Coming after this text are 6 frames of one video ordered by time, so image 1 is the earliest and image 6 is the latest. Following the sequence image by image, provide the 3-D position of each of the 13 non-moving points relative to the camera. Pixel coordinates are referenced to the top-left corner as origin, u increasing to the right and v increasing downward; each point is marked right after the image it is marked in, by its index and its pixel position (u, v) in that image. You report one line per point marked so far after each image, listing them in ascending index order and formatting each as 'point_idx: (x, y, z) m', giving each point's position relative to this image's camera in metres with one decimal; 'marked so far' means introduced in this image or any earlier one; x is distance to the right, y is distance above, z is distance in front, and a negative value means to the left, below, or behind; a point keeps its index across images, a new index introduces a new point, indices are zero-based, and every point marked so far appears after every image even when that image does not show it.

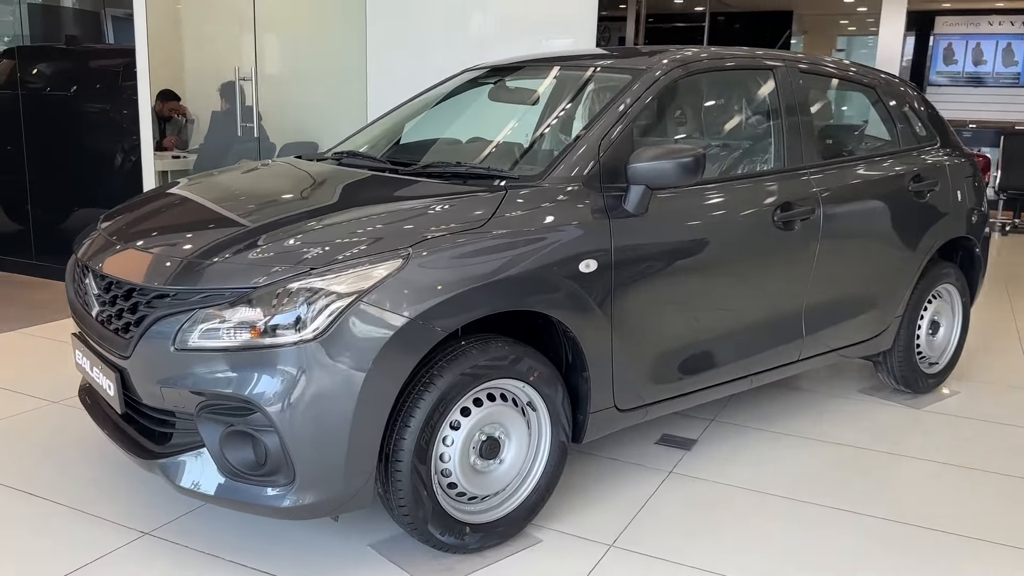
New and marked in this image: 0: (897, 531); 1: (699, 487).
0: (+1.2, -0.8, +2.6) m
1: (+0.6, -0.7, +2.8) m
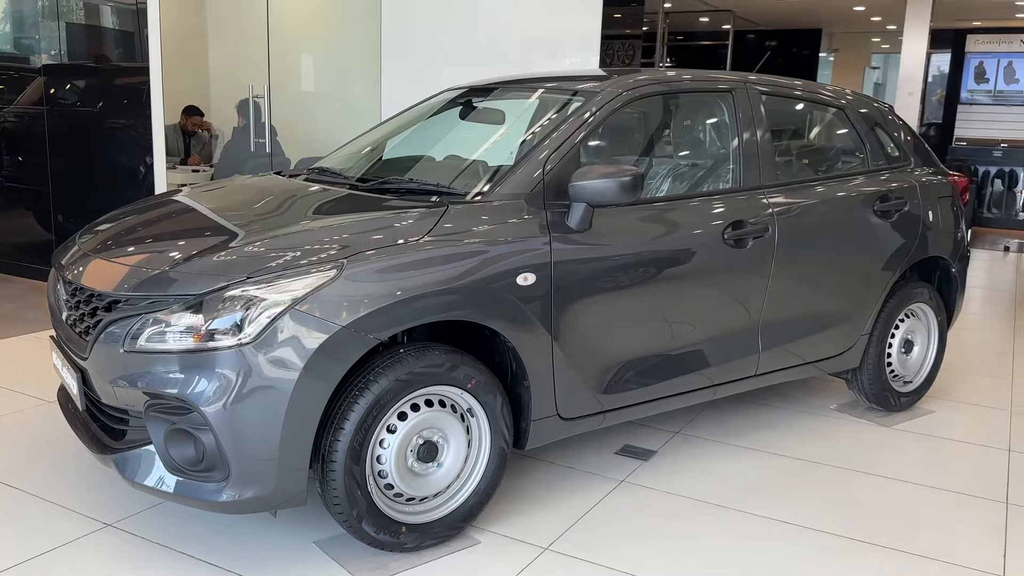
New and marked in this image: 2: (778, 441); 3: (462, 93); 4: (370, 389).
0: (+1.0, -0.8, +2.6) m
1: (+0.5, -0.7, +2.8) m
2: (+1.1, -0.6, +3.4) m
3: (-0.2, +0.9, +3.7) m
4: (-0.4, -0.3, +2.2) m
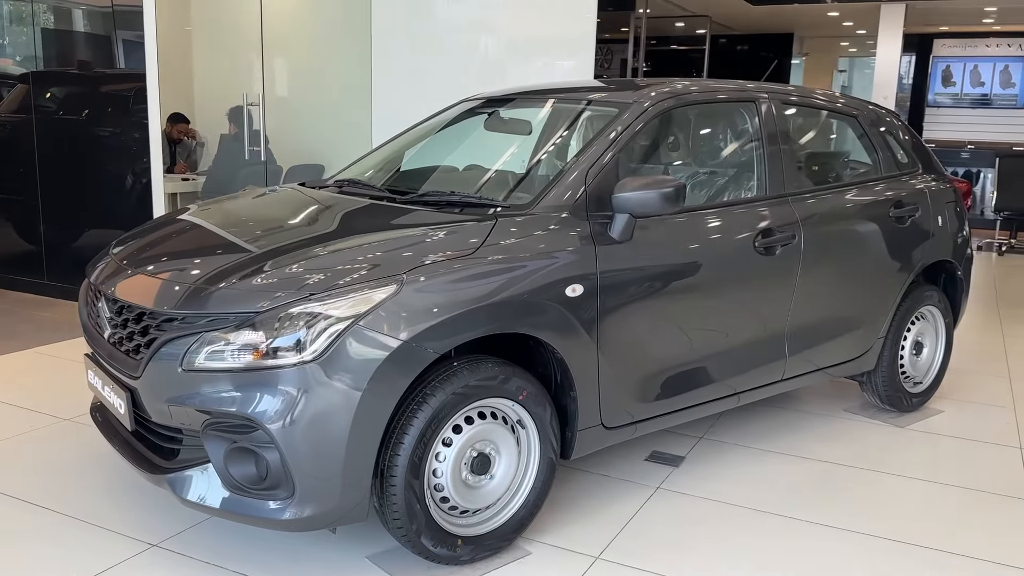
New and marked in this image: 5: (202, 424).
0: (+1.2, -0.8, +2.7) m
1: (+0.6, -0.8, +2.9) m
2: (+1.2, -0.7, +3.5) m
3: (-0.1, +0.8, +3.7) m
4: (-0.2, -0.3, +2.2) m
5: (-0.8, -0.4, +2.1) m
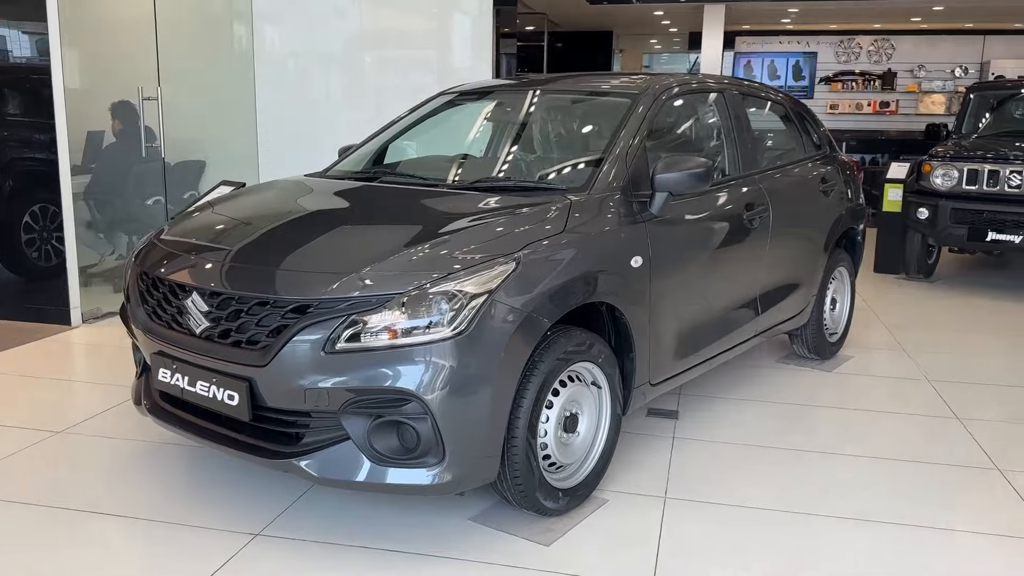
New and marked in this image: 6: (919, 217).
0: (+1.4, -0.7, +3.2) m
1: (+0.8, -0.6, +3.3) m
2: (+1.2, -0.5, +4.0) m
3: (-0.3, +0.9, +3.9) m
4: (+0.1, -0.2, +2.4) m
5: (-0.5, -0.3, +2.2) m
6: (+3.3, +0.6, +6.6) m
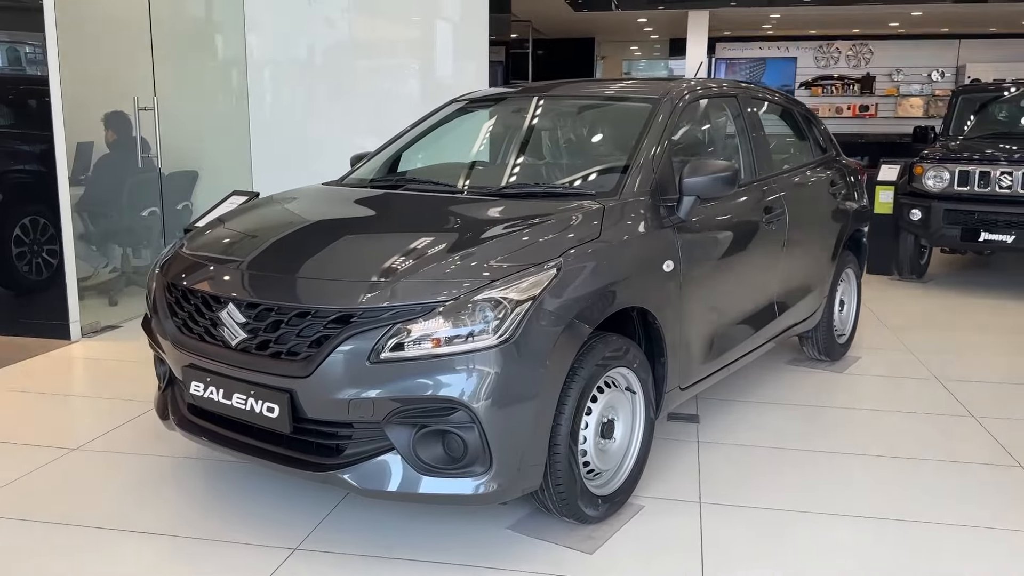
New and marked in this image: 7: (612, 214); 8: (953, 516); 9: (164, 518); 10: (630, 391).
0: (+1.5, -0.7, +3.2) m
1: (+0.9, -0.7, +3.3) m
2: (+1.3, -0.5, +4.0) m
3: (-0.2, +0.9, +3.9) m
4: (+0.2, -0.3, +2.4) m
5: (-0.3, -0.3, +2.2) m
6: (+3.3, +0.6, +6.7) m
7: (+0.3, +0.3, +2.8) m
8: (+1.5, -0.8, +2.8) m
9: (-1.1, -0.8, +2.6) m
10: (+0.4, -0.3, +2.7) m
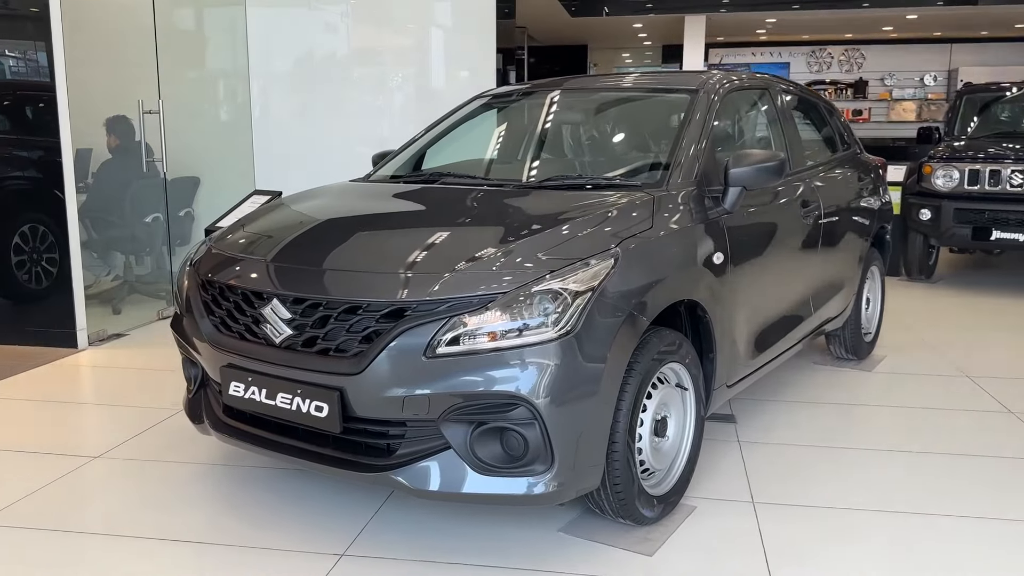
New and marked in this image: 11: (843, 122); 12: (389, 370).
0: (+1.6, -0.7, +3.2) m
1: (+1.0, -0.6, +3.2) m
2: (+1.4, -0.5, +3.9) m
3: (-0.1, +0.9, +3.8) m
4: (+0.4, -0.2, +2.3) m
5: (-0.2, -0.3, +2.1) m
6: (+3.4, +0.6, +6.7) m
7: (+0.5, +0.3, +2.7) m
8: (+1.7, -0.7, +2.7) m
9: (-1.0, -0.7, +2.5) m
10: (+0.5, -0.3, +2.6) m
11: (+1.9, +0.9, +4.6) m
12: (-0.3, -0.2, +2.1) m
